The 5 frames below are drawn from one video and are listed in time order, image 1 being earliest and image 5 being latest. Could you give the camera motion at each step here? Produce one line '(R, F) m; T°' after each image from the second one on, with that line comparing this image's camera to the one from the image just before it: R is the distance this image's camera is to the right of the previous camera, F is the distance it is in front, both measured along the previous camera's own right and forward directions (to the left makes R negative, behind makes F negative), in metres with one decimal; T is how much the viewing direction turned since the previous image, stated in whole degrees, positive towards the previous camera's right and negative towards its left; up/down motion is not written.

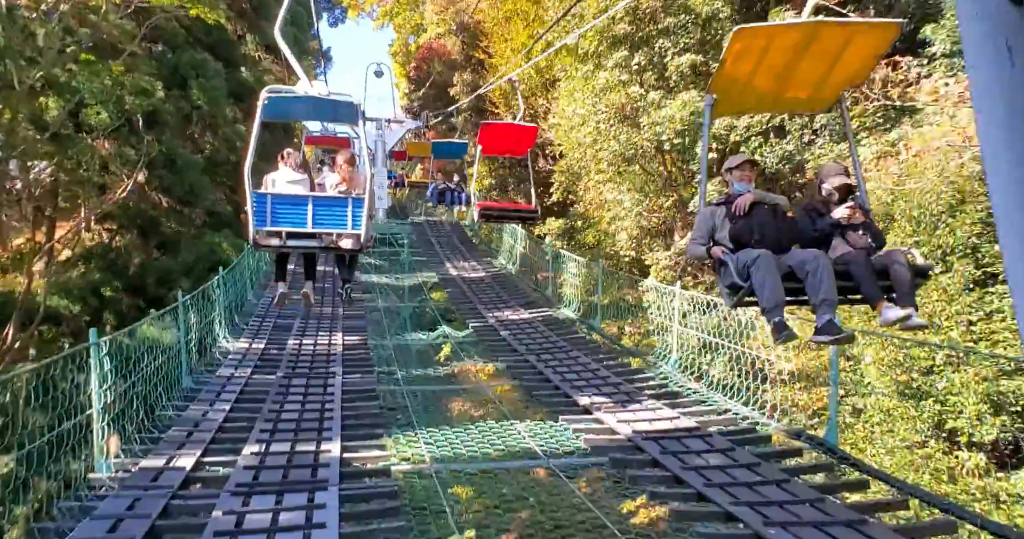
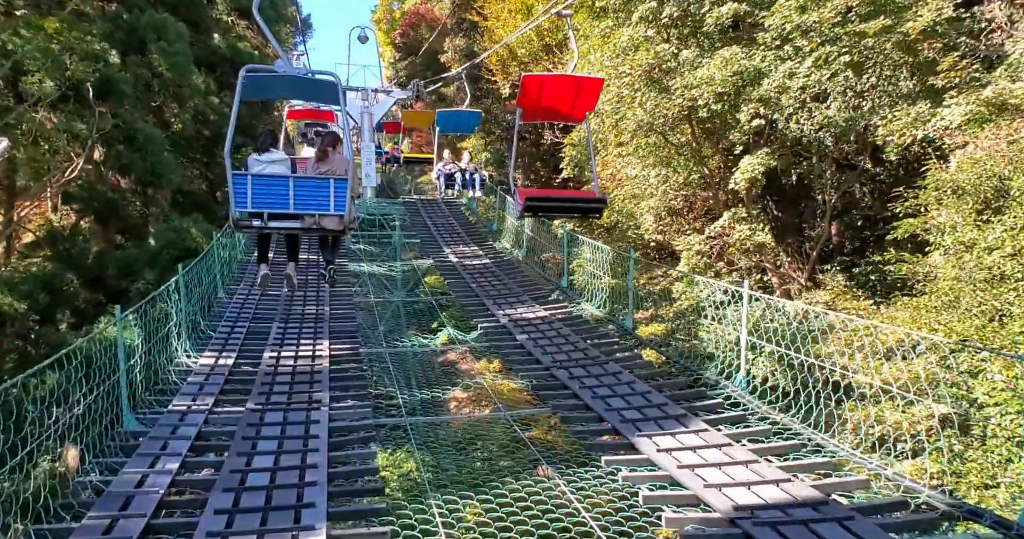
(-0.2, +1.2) m; +1°
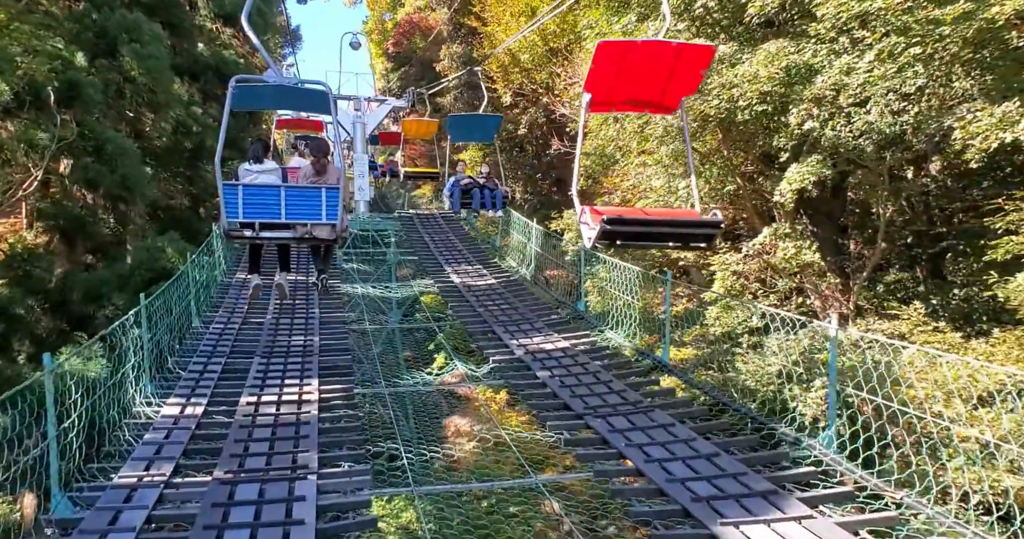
(-0.2, +0.9) m; +1°
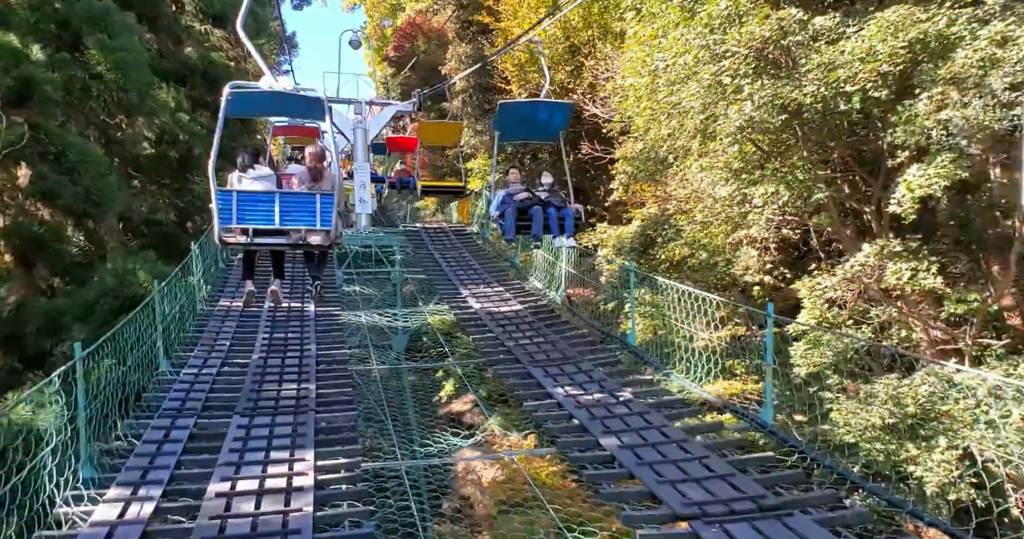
(-0.3, +1.3) m; 0°
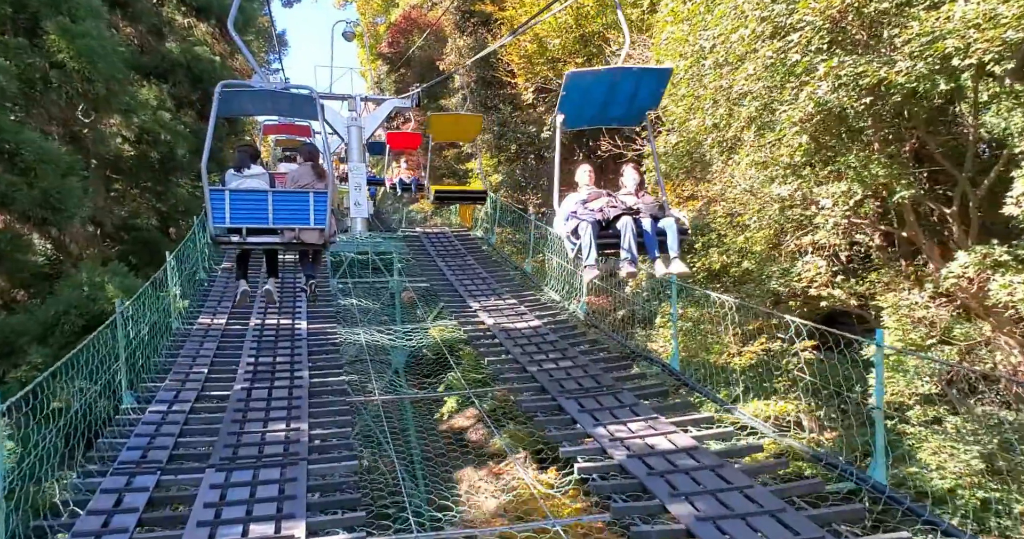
(-0.2, +0.9) m; +1°
